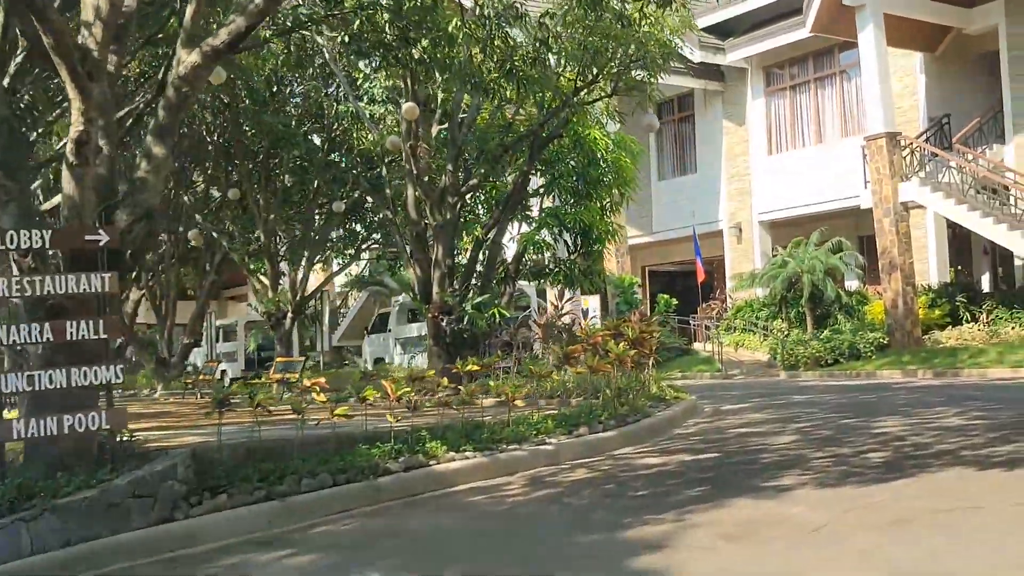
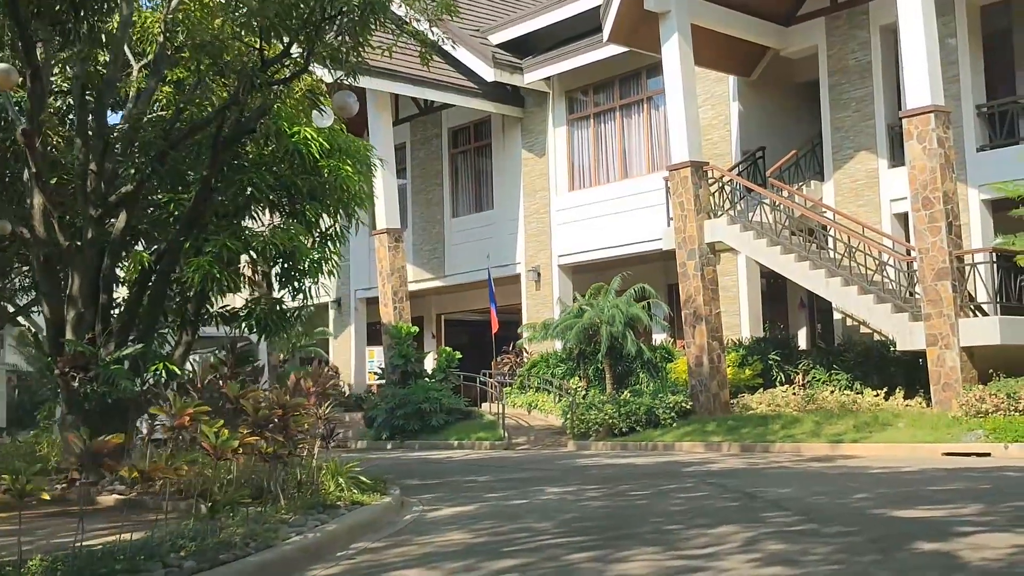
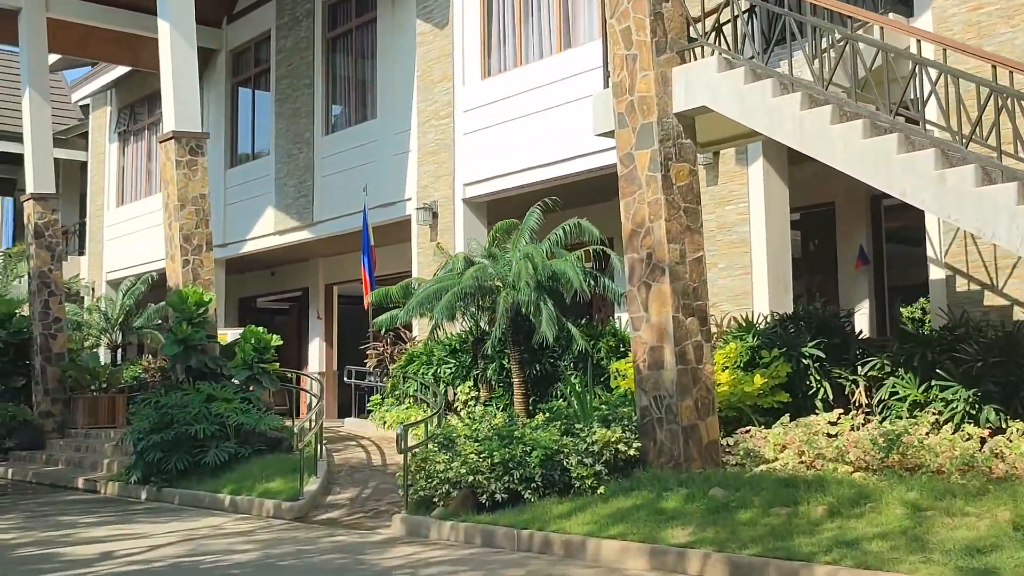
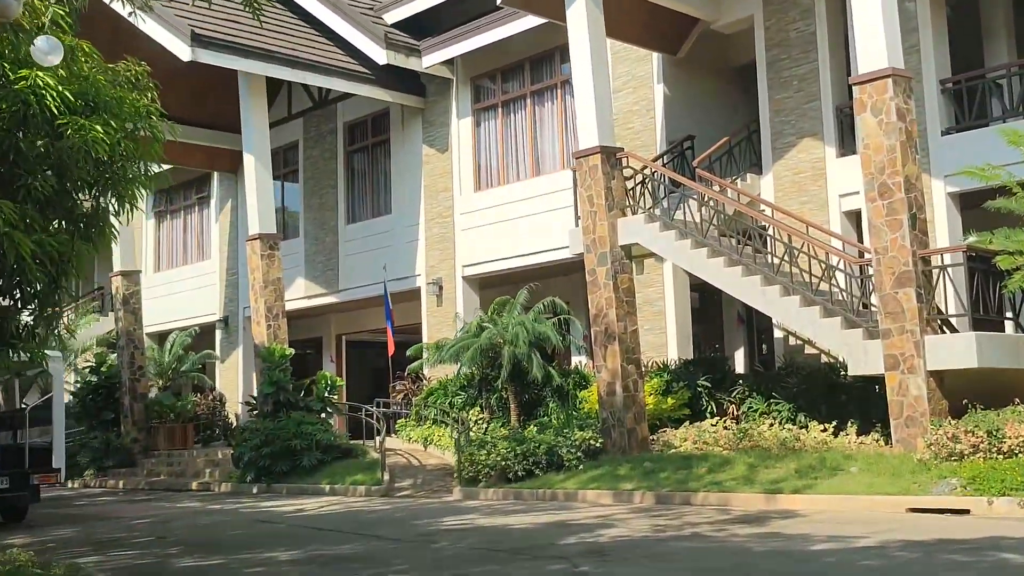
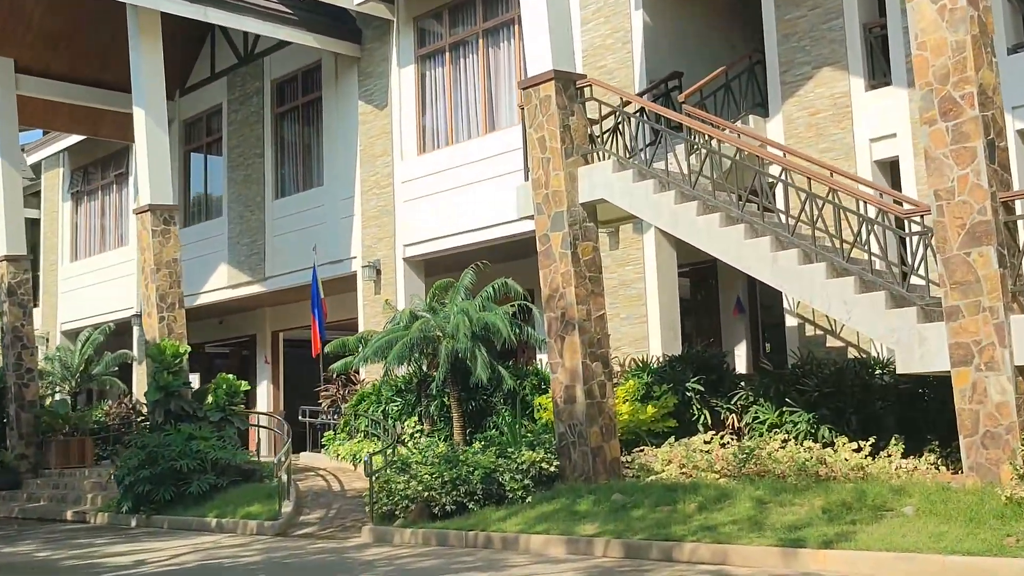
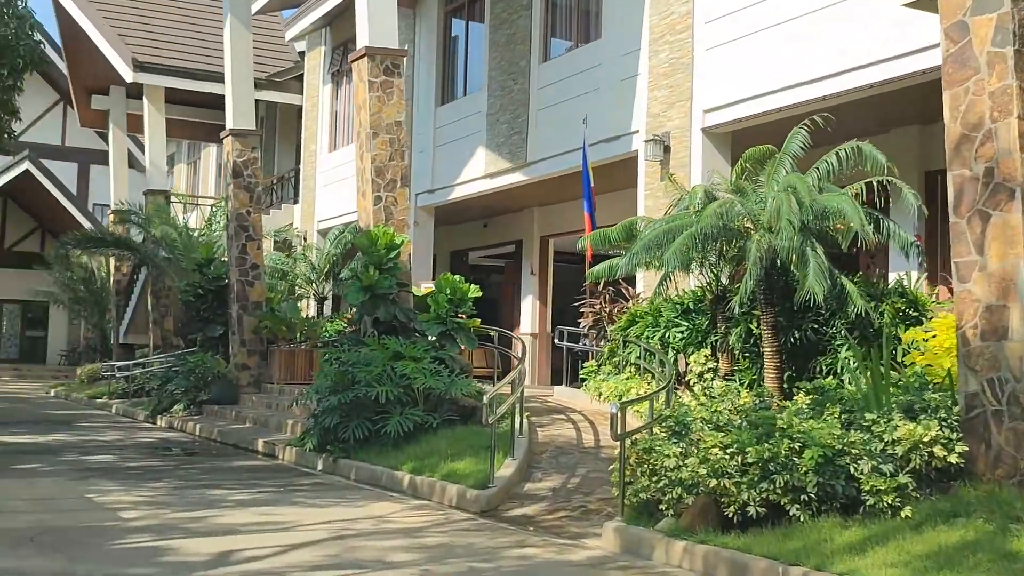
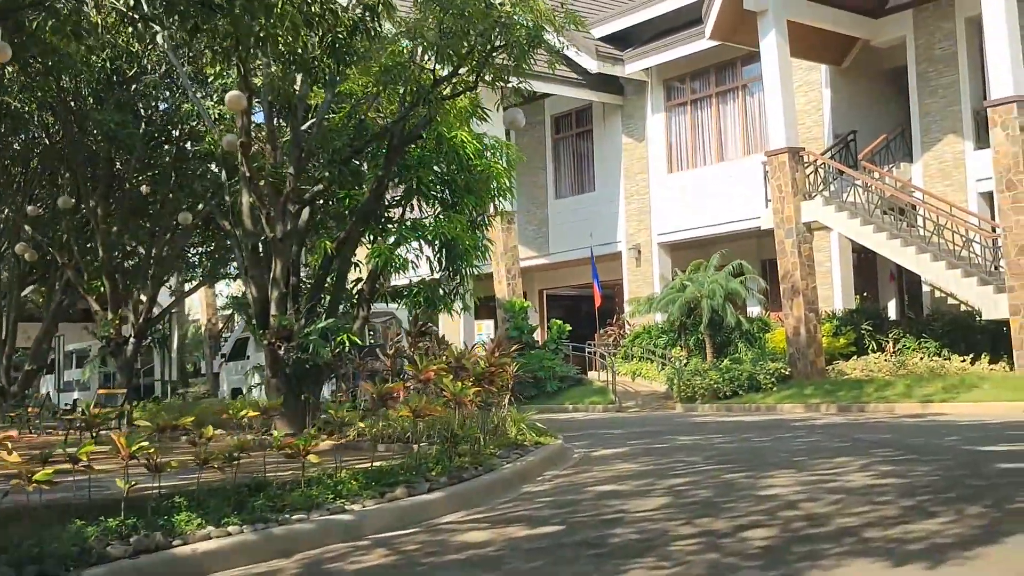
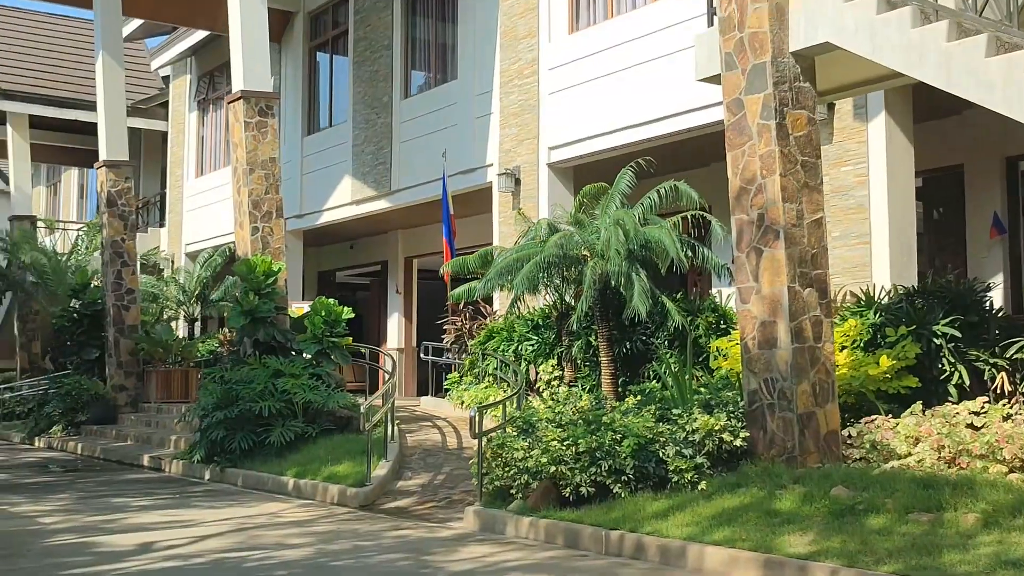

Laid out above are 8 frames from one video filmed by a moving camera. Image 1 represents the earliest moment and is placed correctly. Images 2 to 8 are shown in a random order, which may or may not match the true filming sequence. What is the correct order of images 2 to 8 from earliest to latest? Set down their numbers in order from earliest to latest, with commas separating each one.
7, 2, 4, 5, 3, 8, 6
